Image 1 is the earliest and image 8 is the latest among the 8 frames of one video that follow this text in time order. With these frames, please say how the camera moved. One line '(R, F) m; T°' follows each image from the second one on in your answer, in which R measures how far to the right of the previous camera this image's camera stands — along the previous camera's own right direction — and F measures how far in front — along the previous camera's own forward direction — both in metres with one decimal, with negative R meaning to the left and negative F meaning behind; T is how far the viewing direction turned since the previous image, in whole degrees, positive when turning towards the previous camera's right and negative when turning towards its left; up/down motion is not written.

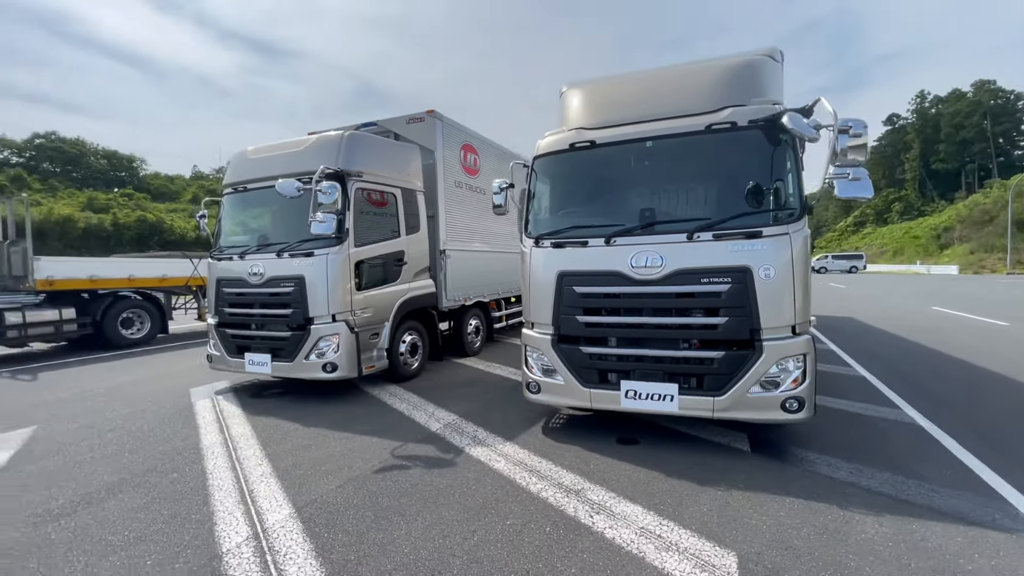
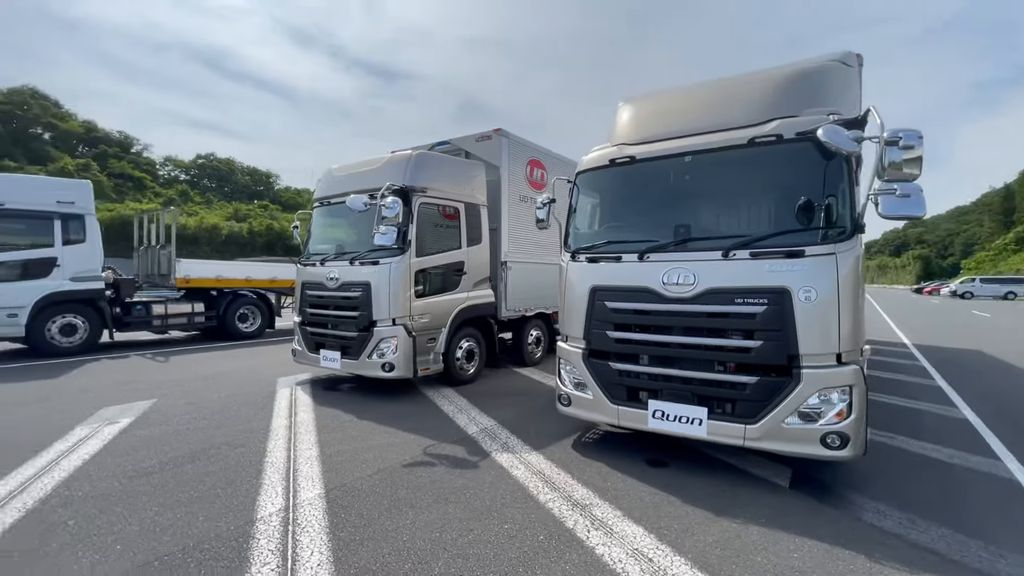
(+0.6, -0.1) m; -11°
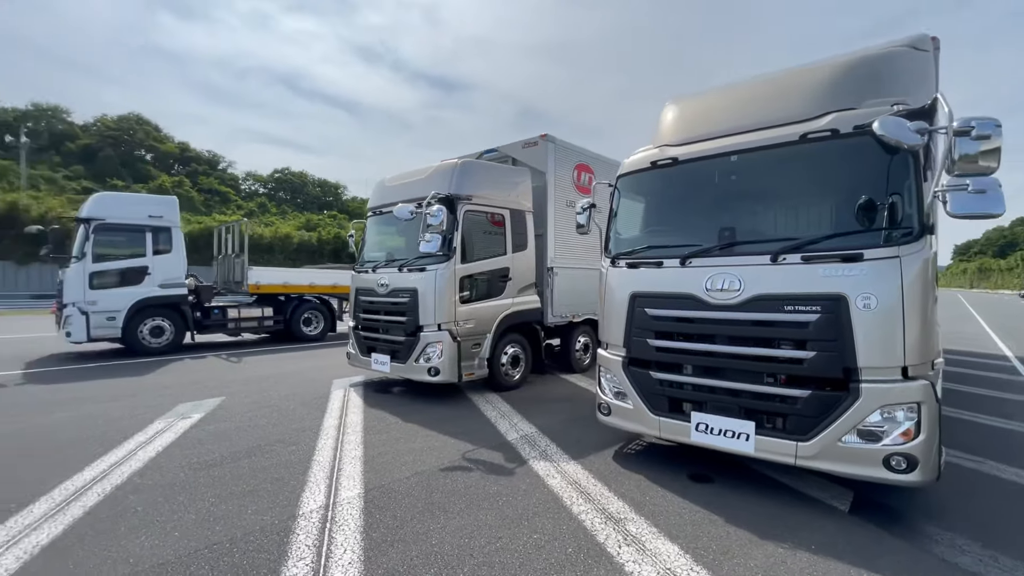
(+0.2, 0.0) m; -7°
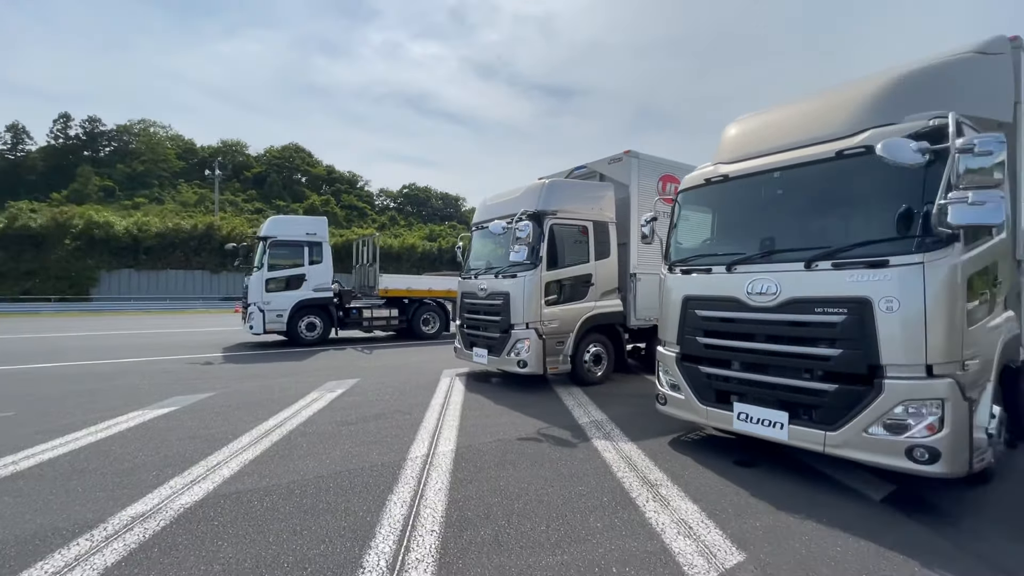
(+0.5, -0.9) m; -14°
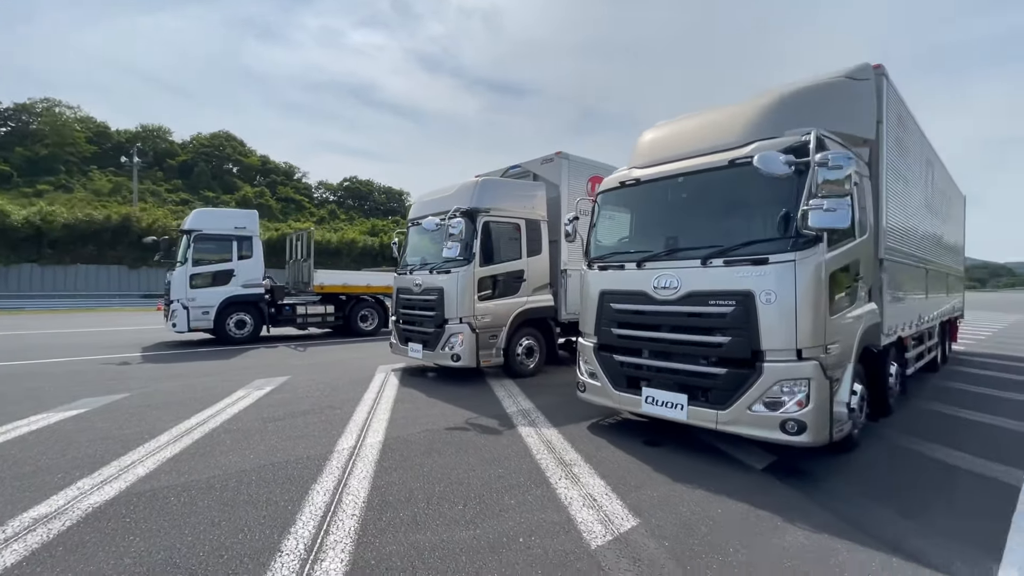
(+0.2, -0.2) m; +6°
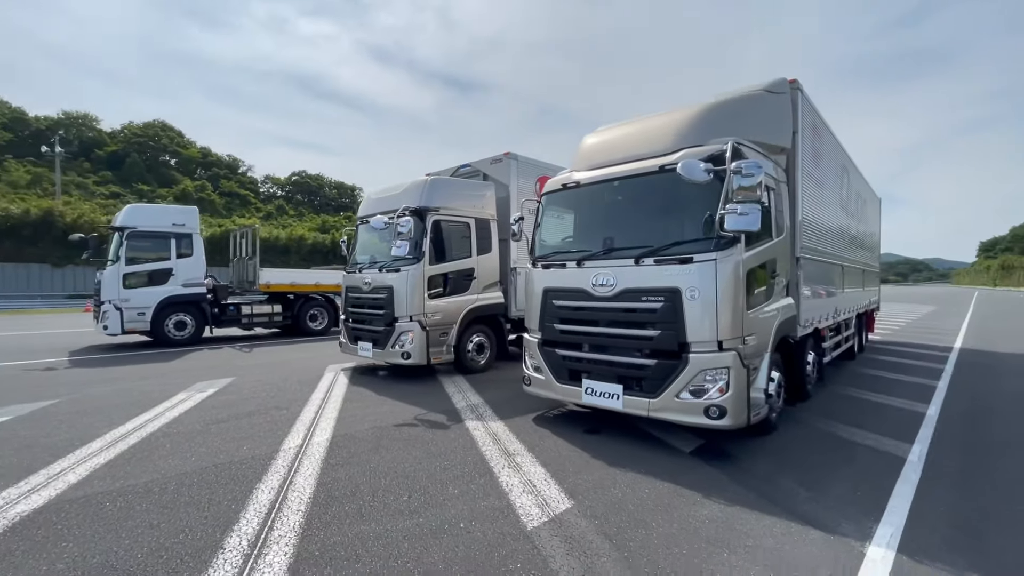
(+0.1, -0.2) m; +5°
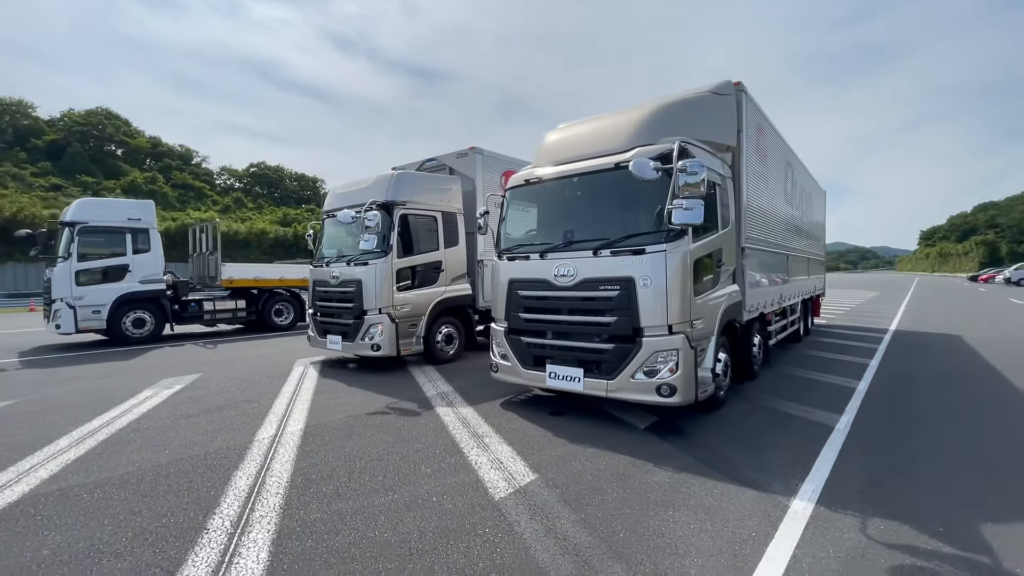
(0.0, -0.3) m; +4°
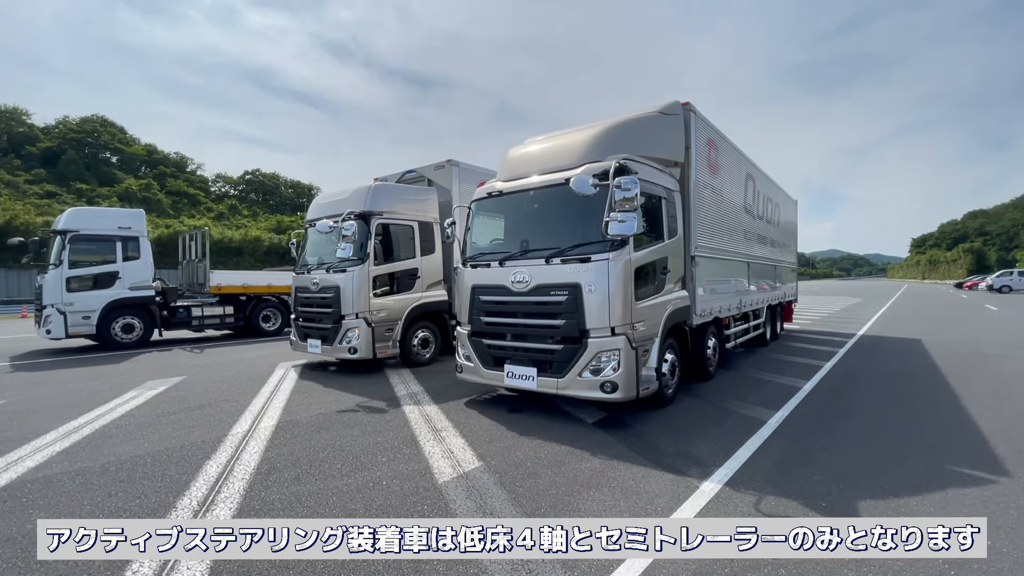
(+0.4, -0.4) m; 0°
